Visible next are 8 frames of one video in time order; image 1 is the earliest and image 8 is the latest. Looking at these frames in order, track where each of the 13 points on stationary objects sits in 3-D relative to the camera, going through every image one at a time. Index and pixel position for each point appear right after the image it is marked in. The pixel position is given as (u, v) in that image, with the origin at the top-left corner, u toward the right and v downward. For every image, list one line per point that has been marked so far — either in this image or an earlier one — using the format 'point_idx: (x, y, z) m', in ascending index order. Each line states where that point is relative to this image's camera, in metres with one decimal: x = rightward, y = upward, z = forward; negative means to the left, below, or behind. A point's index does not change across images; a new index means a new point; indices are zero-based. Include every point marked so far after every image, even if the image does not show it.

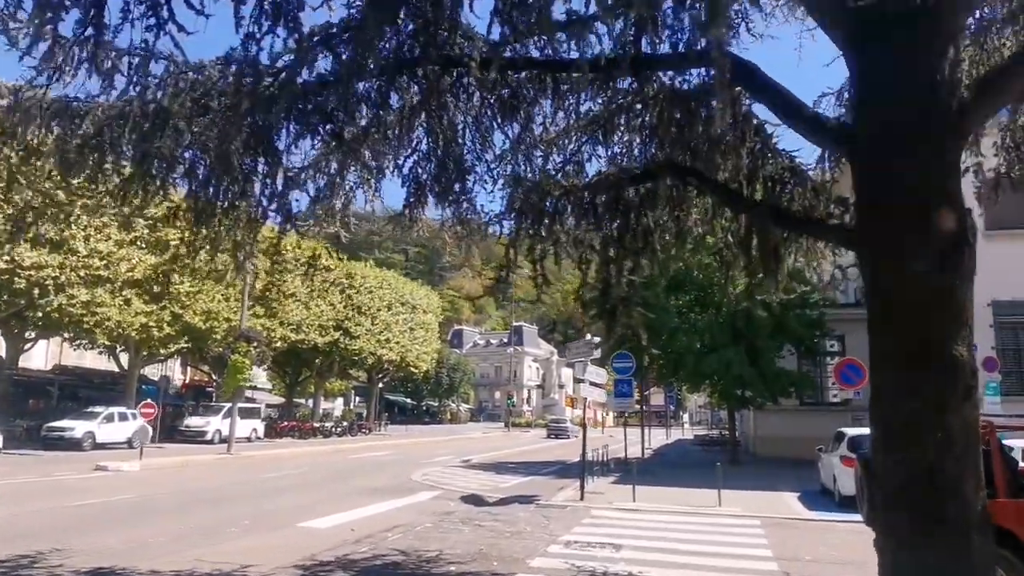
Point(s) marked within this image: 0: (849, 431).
0: (+7.1, -3.0, +17.5) m
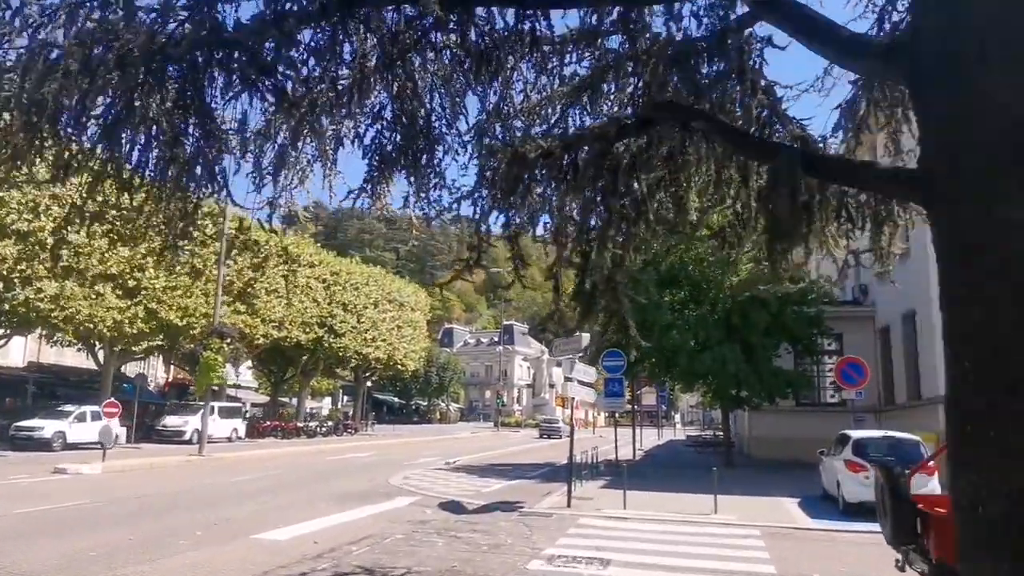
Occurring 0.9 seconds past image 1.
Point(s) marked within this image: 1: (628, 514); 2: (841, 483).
0: (+6.8, -2.9, +16.5) m
1: (+2.1, -4.1, +15.0) m
2: (+6.3, -3.7, +15.9) m
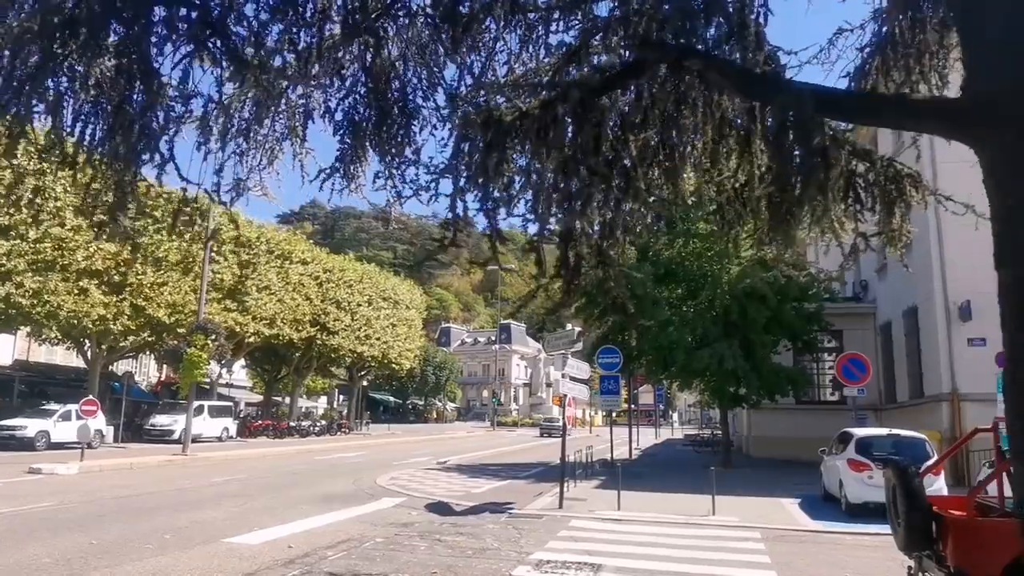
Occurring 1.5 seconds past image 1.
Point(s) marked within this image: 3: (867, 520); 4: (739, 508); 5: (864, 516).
0: (+6.6, -2.7, +15.9) m
1: (+1.9, -3.9, +14.4) m
2: (+6.1, -3.6, +15.3) m
3: (+6.3, -4.2, +14.8) m
4: (+4.3, -4.1, +15.6) m
5: (+6.4, -4.2, +15.1) m
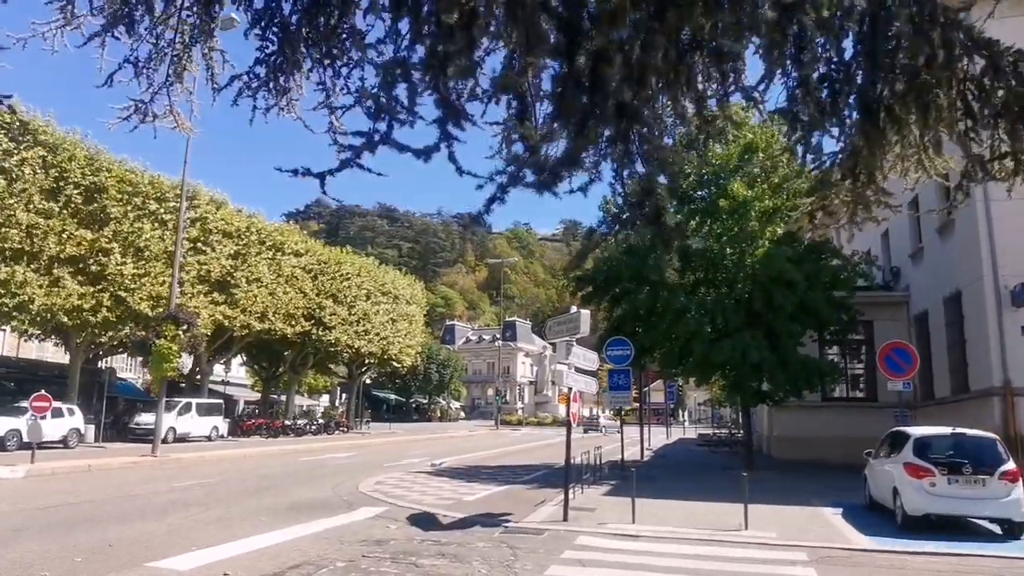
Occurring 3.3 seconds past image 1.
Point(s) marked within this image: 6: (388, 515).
0: (+6.5, -2.3, +13.7) m
1: (+1.8, -3.5, +12.2) m
2: (+6.1, -3.2, +13.1) m
3: (+6.3, -3.8, +12.6) m
4: (+4.2, -3.7, +13.4) m
5: (+6.4, -3.8, +12.9) m
6: (-1.9, -3.5, +13.0) m
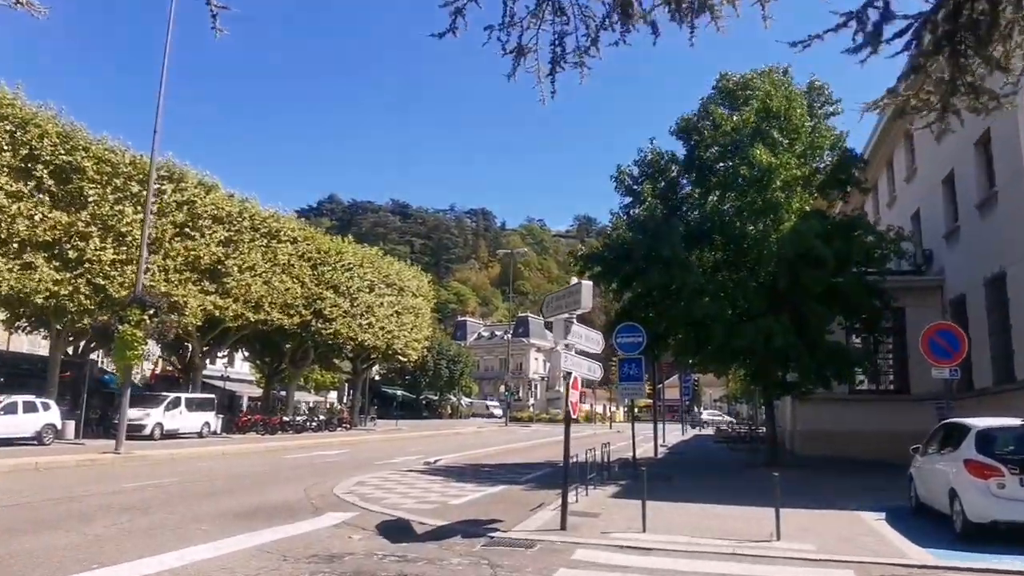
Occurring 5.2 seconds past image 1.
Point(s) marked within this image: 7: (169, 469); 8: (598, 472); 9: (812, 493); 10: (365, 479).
0: (+6.4, -1.9, +11.6) m
1: (+1.7, -3.1, +10.3) m
2: (+5.9, -2.8, +11.1) m
3: (+6.1, -3.3, +10.6) m
4: (+4.1, -3.3, +11.5) m
5: (+6.2, -3.3, +10.9) m
6: (-2.1, -3.1, +11.1) m
7: (-7.2, -3.9, +17.6) m
8: (+1.8, -3.8, +17.4) m
9: (+5.5, -3.7, +15.3) m
10: (-2.9, -3.8, +16.5) m
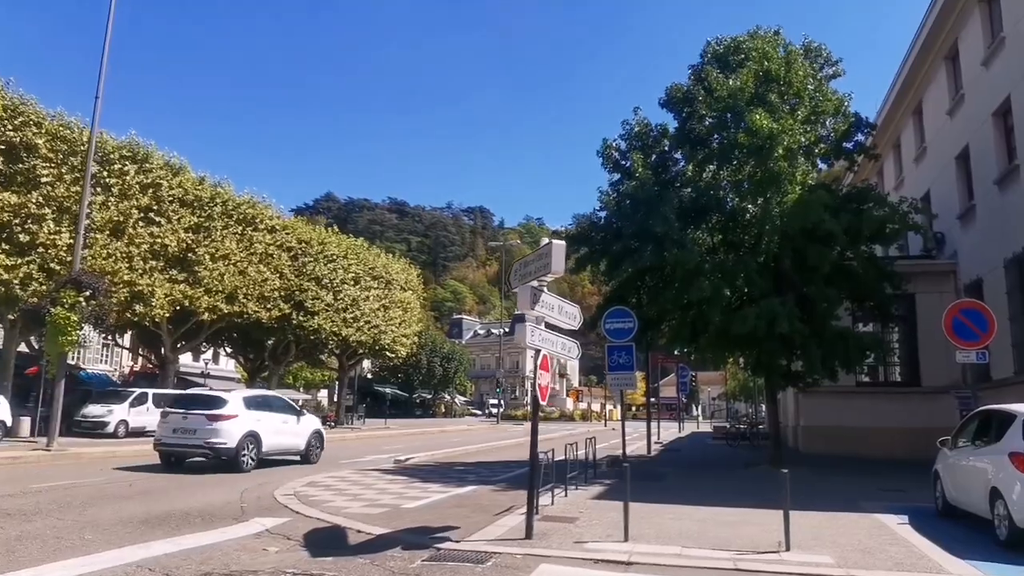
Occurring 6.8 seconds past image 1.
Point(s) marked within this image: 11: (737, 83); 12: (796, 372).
0: (+5.9, -1.5, +9.8) m
1: (+1.2, -2.7, +8.5) m
2: (+5.4, -2.3, +9.3) m
3: (+5.6, -2.9, +8.8) m
4: (+3.6, -2.9, +9.7) m
5: (+5.7, -2.9, +9.1) m
6: (-2.6, -2.7, +9.3) m
7: (-7.7, -3.4, +15.8) m
8: (+1.3, -3.4, +15.6) m
9: (+5.0, -3.3, +13.5) m
10: (-3.4, -3.3, +14.7) m
11: (+5.4, +4.8, +19.5) m
12: (+6.6, -2.0, +19.5) m
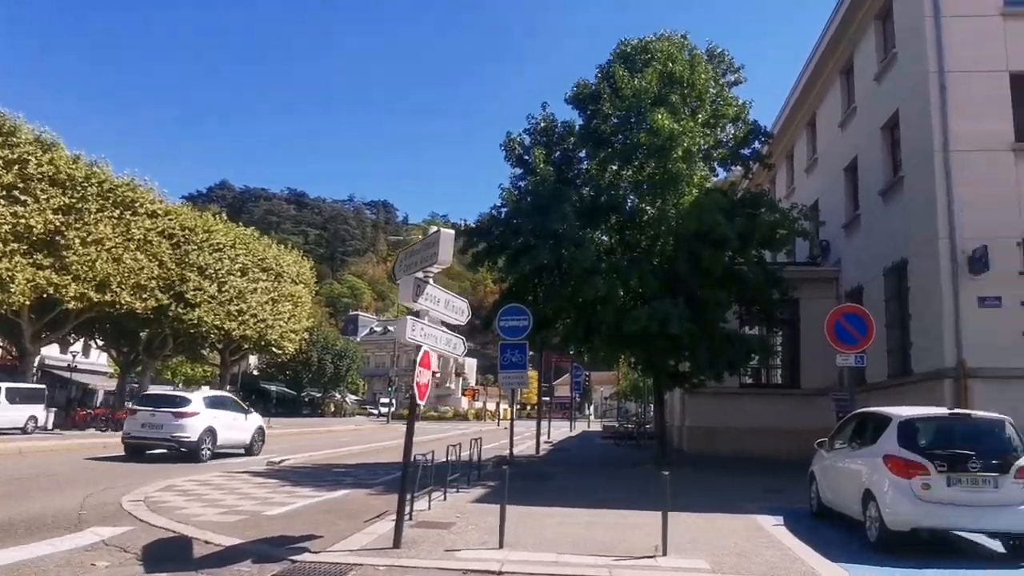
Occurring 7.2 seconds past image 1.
0: (+4.5, -1.5, +9.9) m
1: (-0.1, -2.6, +8.0) m
2: (+4.0, -2.3, +9.3) m
3: (+4.3, -2.9, +8.8) m
4: (+2.2, -2.8, +9.4) m
5: (+4.3, -2.9, +9.1) m
6: (-3.9, -2.5, +8.3) m
7: (-9.8, -3.1, +14.2) m
8: (-0.9, -3.3, +15.0) m
9: (+3.1, -3.3, +13.4) m
10: (-5.4, -3.1, +13.6) m
11: (+2.9, +4.8, +19.4) m
12: (+4.0, -2.0, +19.6) m
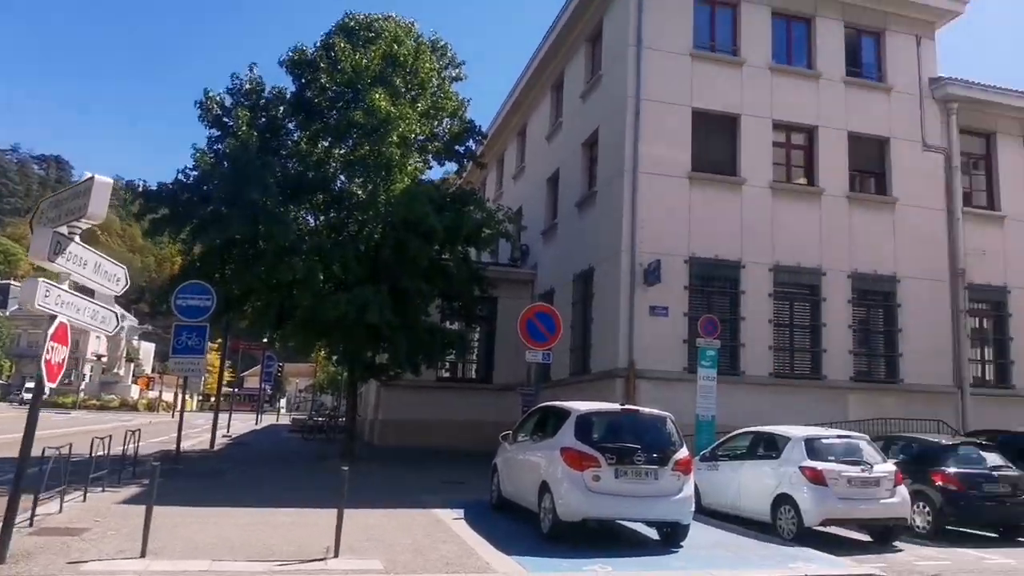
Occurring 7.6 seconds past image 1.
0: (+0.7, -1.5, +10.1) m
1: (-3.0, -2.3, +6.7) m
2: (+0.4, -2.3, +9.4) m
3: (+0.8, -2.9, +9.0) m
4: (-1.4, -2.7, +8.9) m
5: (+0.7, -2.9, +9.3) m
6: (-6.7, -1.9, +5.8) m
7: (-14.3, -2.0, +9.3) m
8: (-6.2, -2.8, +13.1) m
9: (-1.9, -3.1, +12.9) m
10: (-9.9, -2.3, +10.2) m
11: (-3.5, +5.1, +18.6) m
12: (-3.0, -1.8, +19.1) m
